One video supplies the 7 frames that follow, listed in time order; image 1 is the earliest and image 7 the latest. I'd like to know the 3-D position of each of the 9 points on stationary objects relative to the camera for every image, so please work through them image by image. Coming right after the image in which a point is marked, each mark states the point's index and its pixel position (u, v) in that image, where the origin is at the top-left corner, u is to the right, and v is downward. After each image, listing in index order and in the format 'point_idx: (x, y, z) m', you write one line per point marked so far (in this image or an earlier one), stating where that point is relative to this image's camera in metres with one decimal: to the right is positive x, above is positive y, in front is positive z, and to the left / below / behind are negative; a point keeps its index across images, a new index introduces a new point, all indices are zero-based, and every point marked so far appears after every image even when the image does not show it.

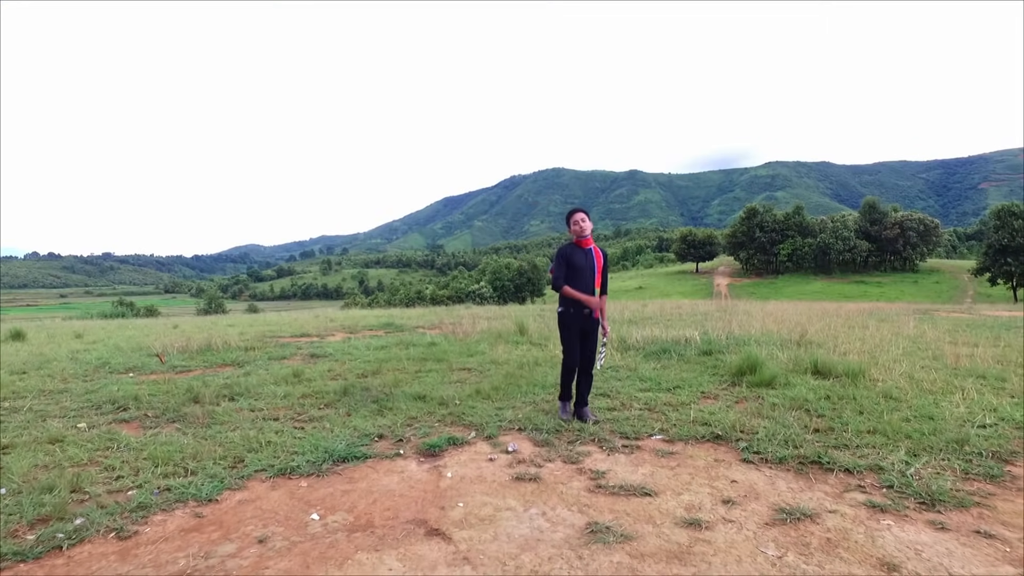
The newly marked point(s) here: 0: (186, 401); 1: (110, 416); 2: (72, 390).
0: (-3.1, -1.0, +5.8) m
1: (-3.5, -1.1, +5.4) m
2: (-4.6, -1.0, +6.4) m
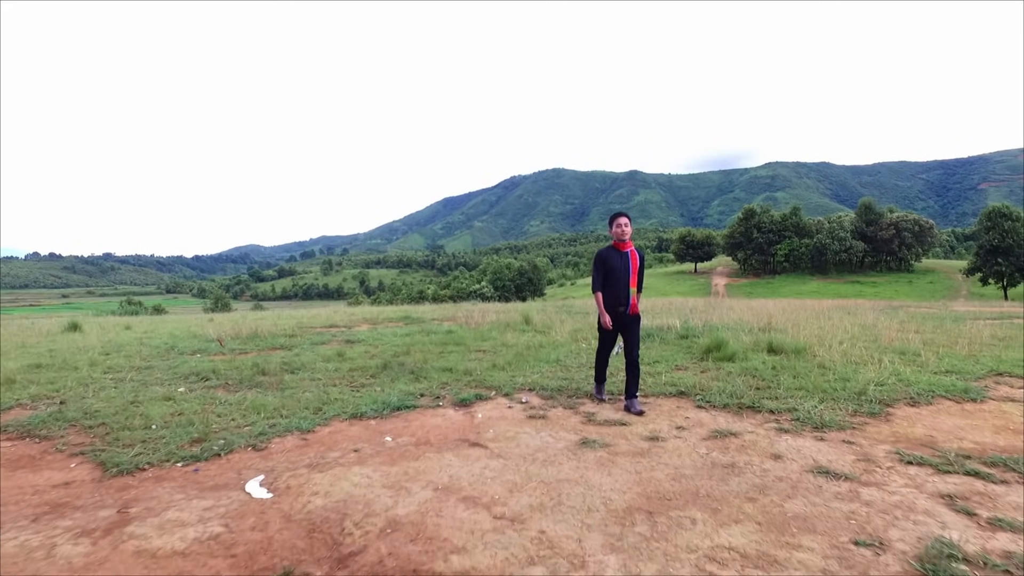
0: (-3.0, -1.0, +7.1) m
1: (-3.4, -1.0, +6.7) m
2: (-4.5, -1.0, +7.7) m
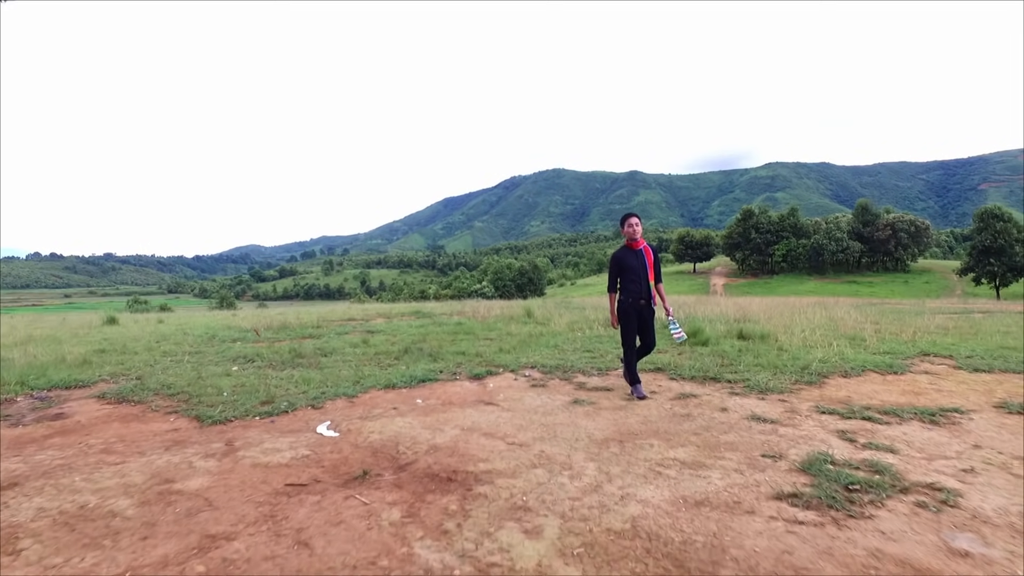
0: (-2.9, -0.9, +8.2) m
1: (-3.4, -0.9, +7.8) m
2: (-4.4, -0.9, +8.8) m
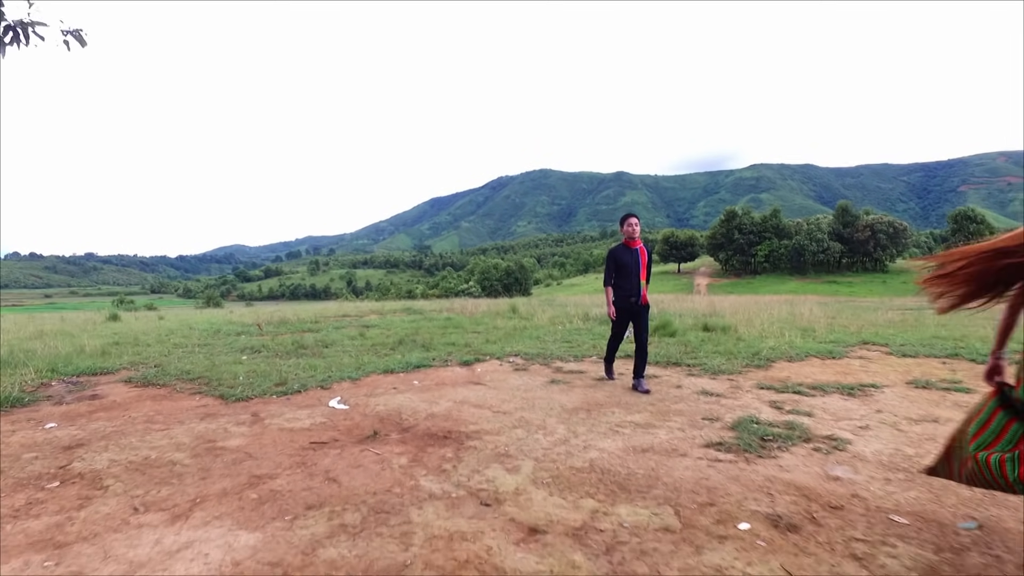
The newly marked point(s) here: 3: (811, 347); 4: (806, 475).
0: (-3.1, -0.8, +9.0) m
1: (-3.6, -0.9, +8.5) m
2: (-4.6, -0.8, +9.5) m
3: (+3.7, -0.7, +7.5) m
4: (+1.6, -1.0, +3.3) m
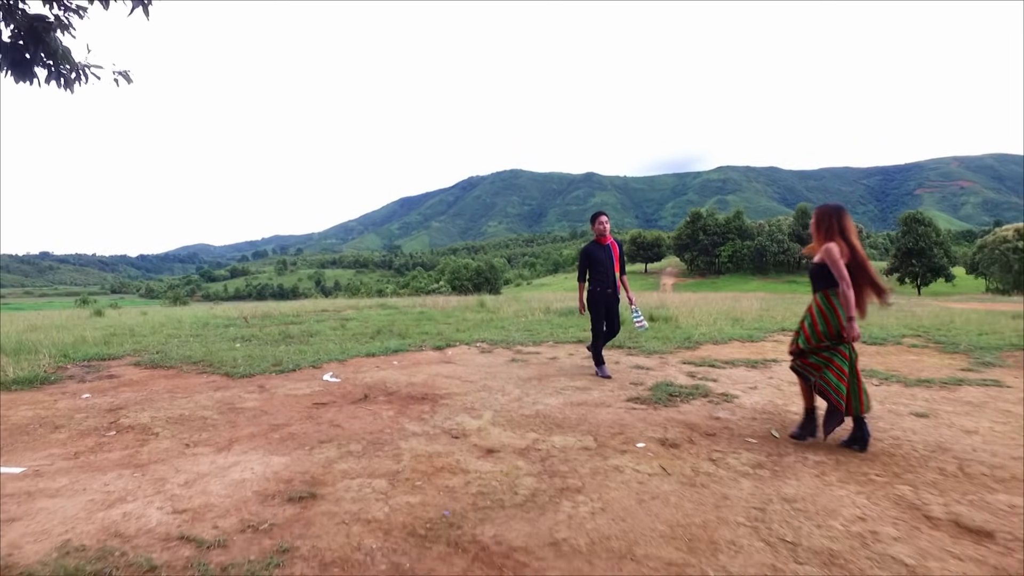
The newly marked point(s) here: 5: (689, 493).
0: (-3.6, -0.8, +9.9) m
1: (-4.1, -0.8, +9.4) m
2: (-5.2, -0.8, +10.3) m
3: (+3.2, -0.6, +8.7) m
4: (+1.3, -0.9, +4.5) m
5: (+0.9, -1.0, +3.1) m
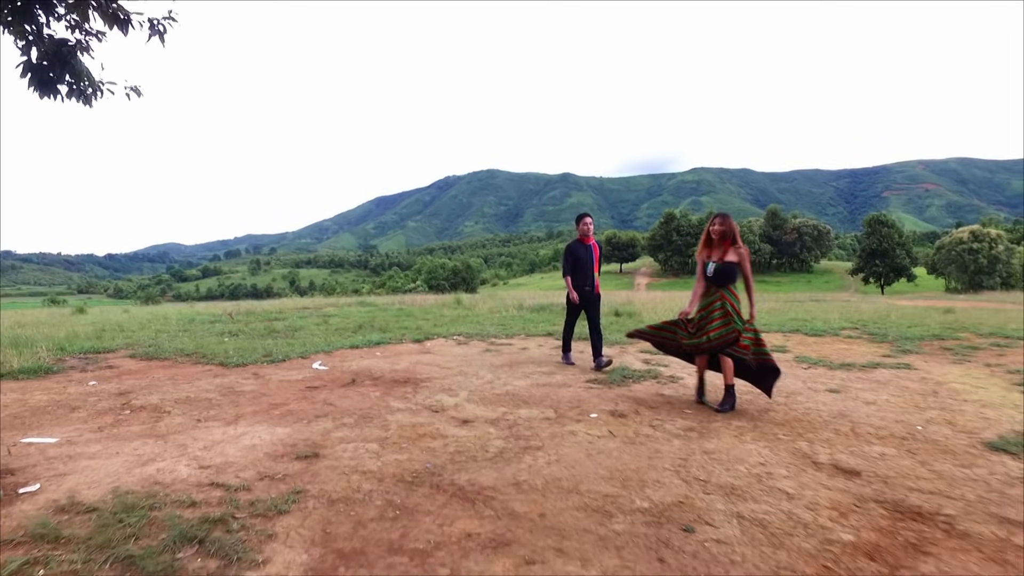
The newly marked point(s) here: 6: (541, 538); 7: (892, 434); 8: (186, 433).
0: (-4.1, -0.7, +10.4) m
1: (-4.5, -0.8, +9.9) m
2: (-5.6, -0.7, +10.8) m
3: (+2.8, -0.6, +9.5) m
4: (+1.1, -0.9, +5.2) m
5: (+0.7, -1.0, +3.8) m
6: (+0.1, -1.1, +2.7) m
7: (+2.5, -1.0, +4.0) m
8: (-2.3, -1.0, +4.4) m
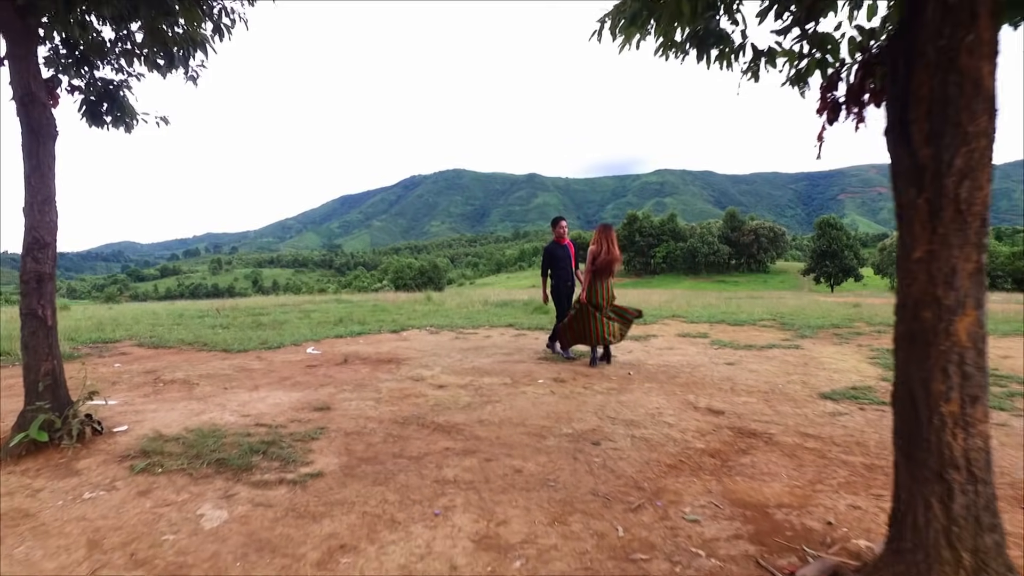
0: (-4.7, -0.7, +11.4) m
1: (-5.1, -0.7, +10.9) m
2: (-6.3, -0.7, +11.7) m
3: (+2.2, -0.5, +10.9) m
4: (+0.7, -0.8, +6.5) m
5: (+0.4, -0.9, +5.1) m
6: (-0.1, -1.0, +4.0) m
7: (+2.2, -0.9, +5.5) m
8: (-2.6, -1.0, +5.5) m
